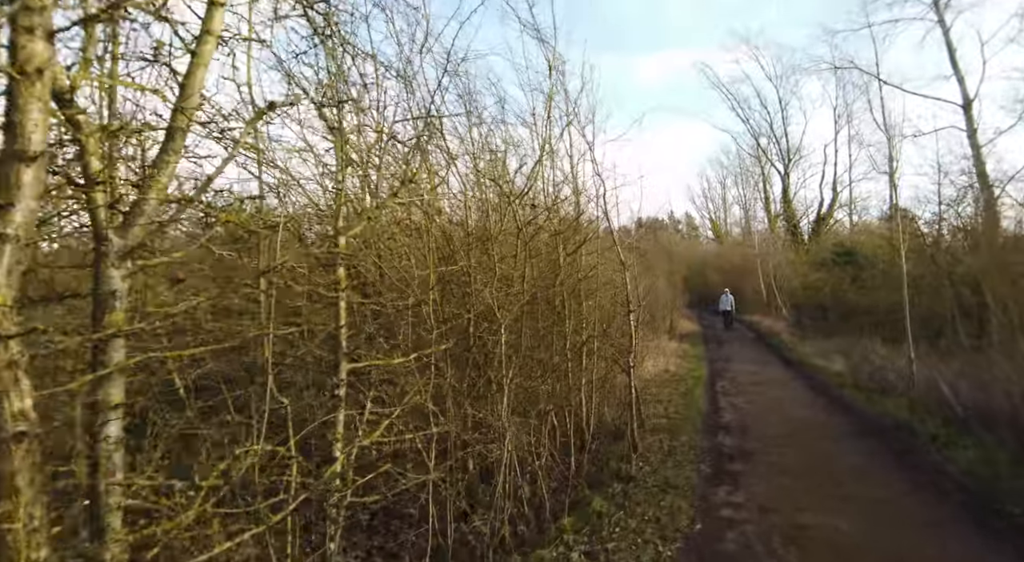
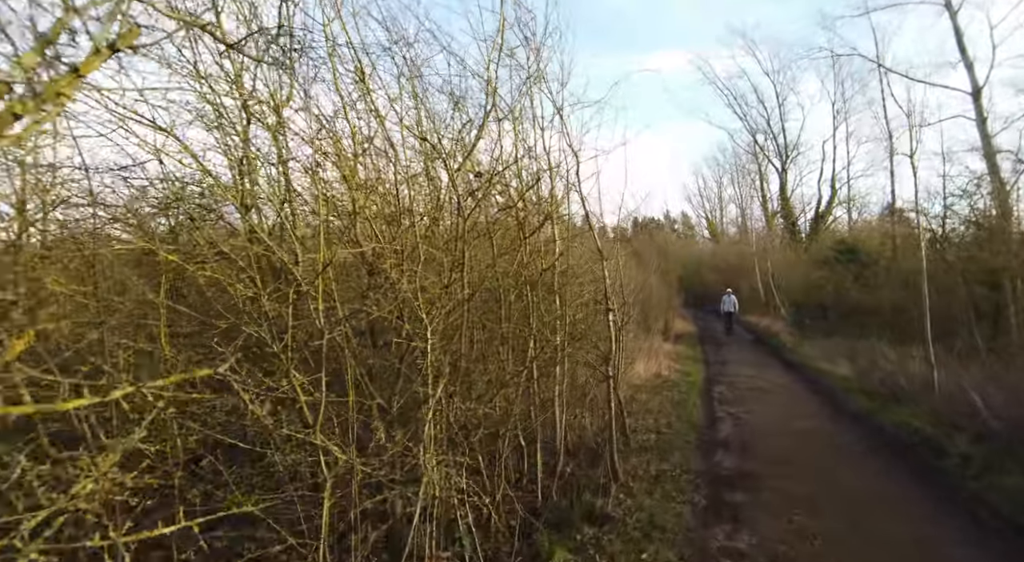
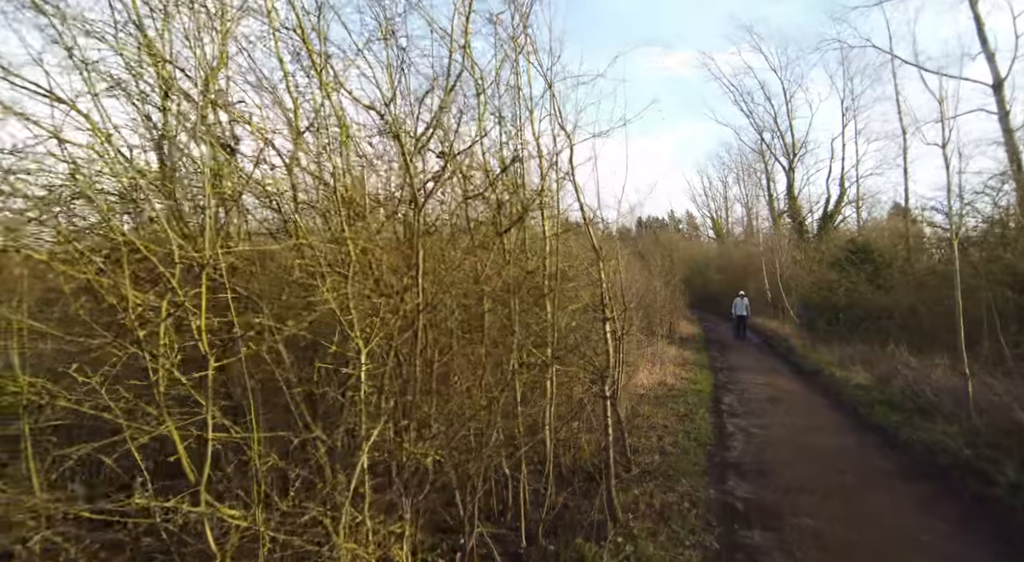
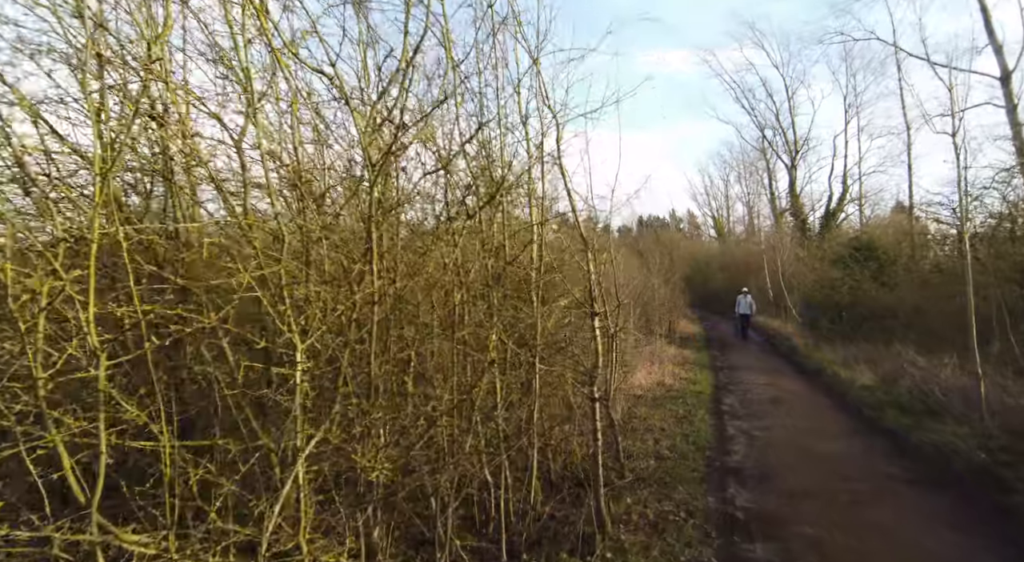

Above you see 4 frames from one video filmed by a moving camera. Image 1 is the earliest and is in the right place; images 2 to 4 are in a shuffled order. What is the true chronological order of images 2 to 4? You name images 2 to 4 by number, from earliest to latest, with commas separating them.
2, 3, 4
